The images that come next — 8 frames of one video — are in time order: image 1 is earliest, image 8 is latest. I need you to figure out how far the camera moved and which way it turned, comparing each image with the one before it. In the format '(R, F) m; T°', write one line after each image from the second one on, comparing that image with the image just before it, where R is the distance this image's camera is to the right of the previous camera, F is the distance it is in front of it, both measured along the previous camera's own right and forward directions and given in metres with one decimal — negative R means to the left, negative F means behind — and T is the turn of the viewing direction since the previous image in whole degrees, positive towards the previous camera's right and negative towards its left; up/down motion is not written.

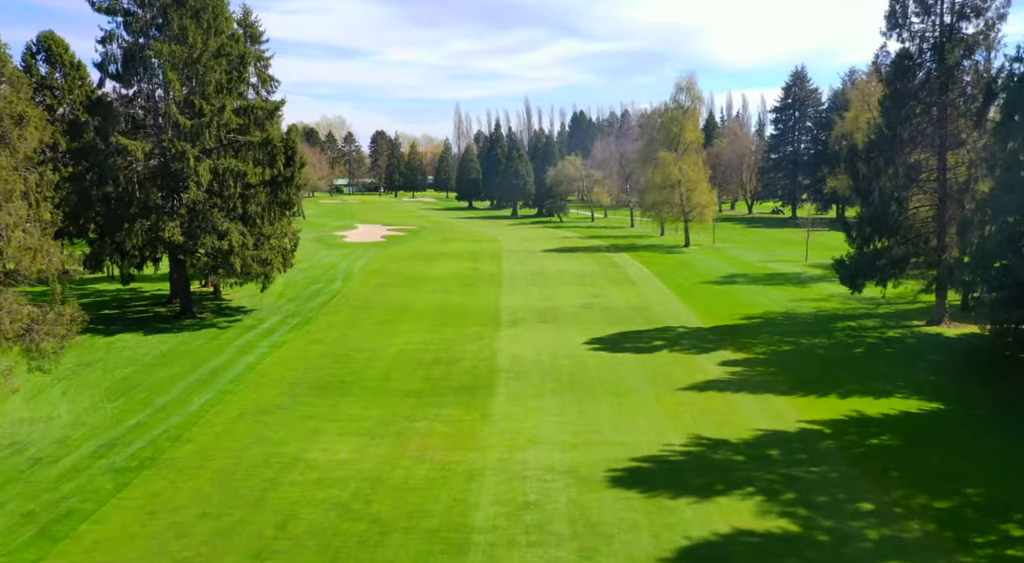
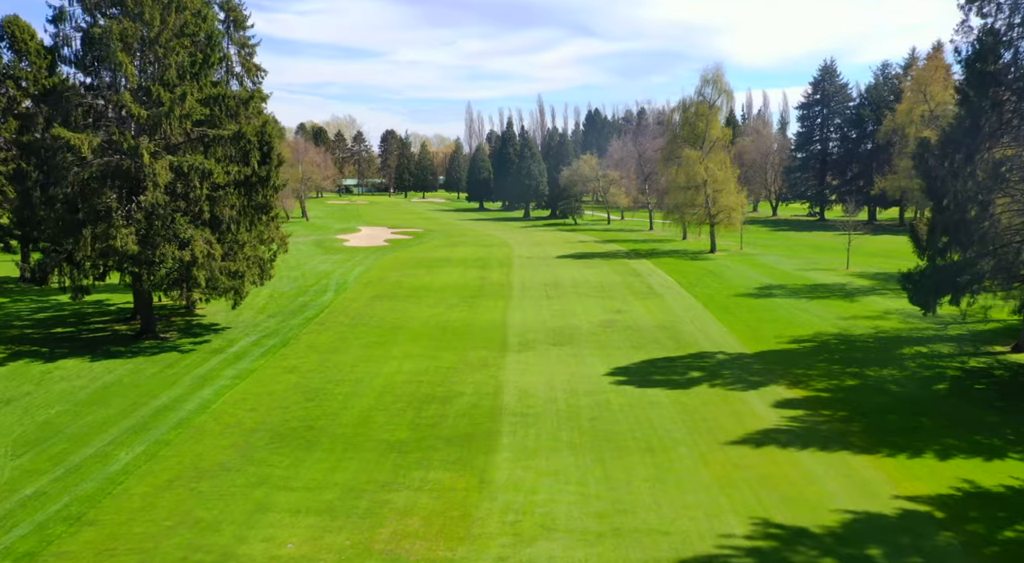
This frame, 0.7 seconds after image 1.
(+0.1, +3.6) m; -1°
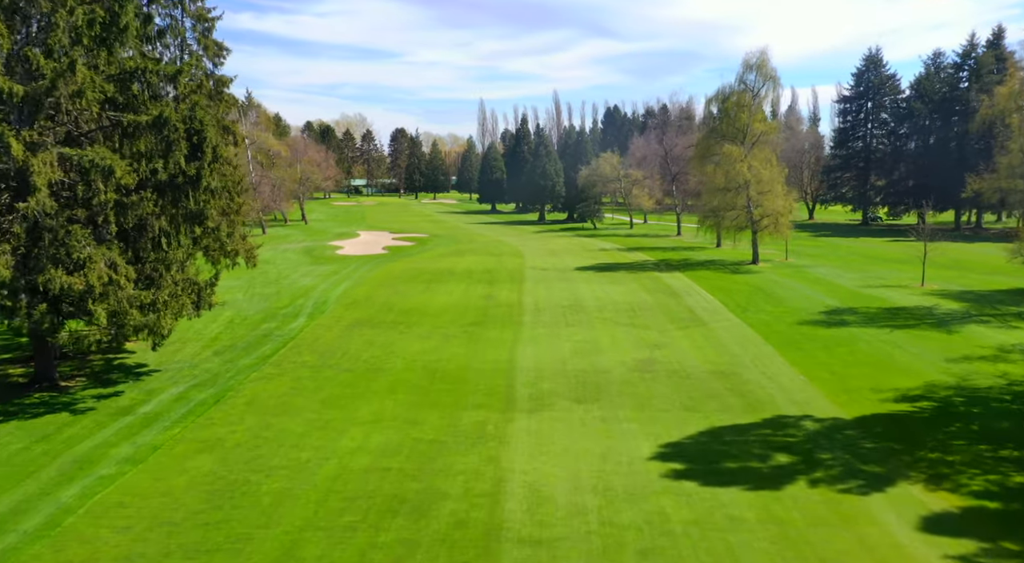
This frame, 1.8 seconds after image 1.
(+0.1, +5.6) m; -1°
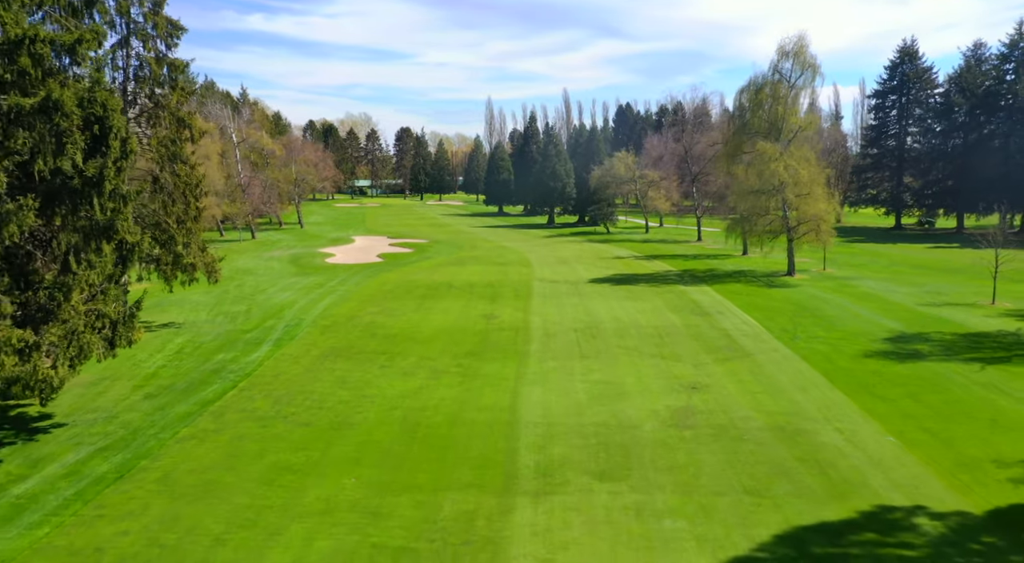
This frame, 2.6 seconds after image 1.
(+0.1, +4.2) m; -1°
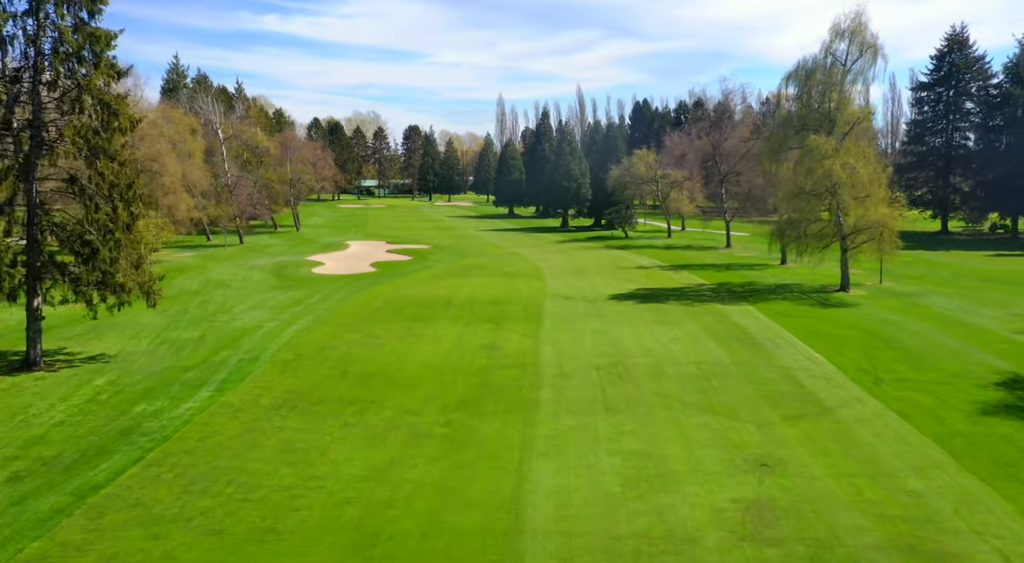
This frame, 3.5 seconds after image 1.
(+0.2, +4.8) m; -1°
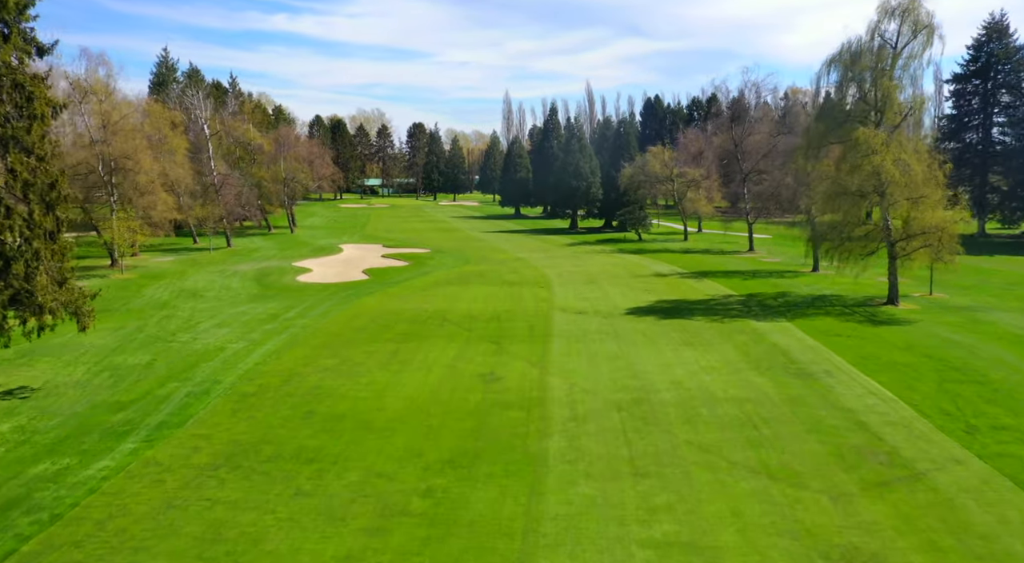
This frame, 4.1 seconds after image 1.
(+0.1, +3.5) m; -1°
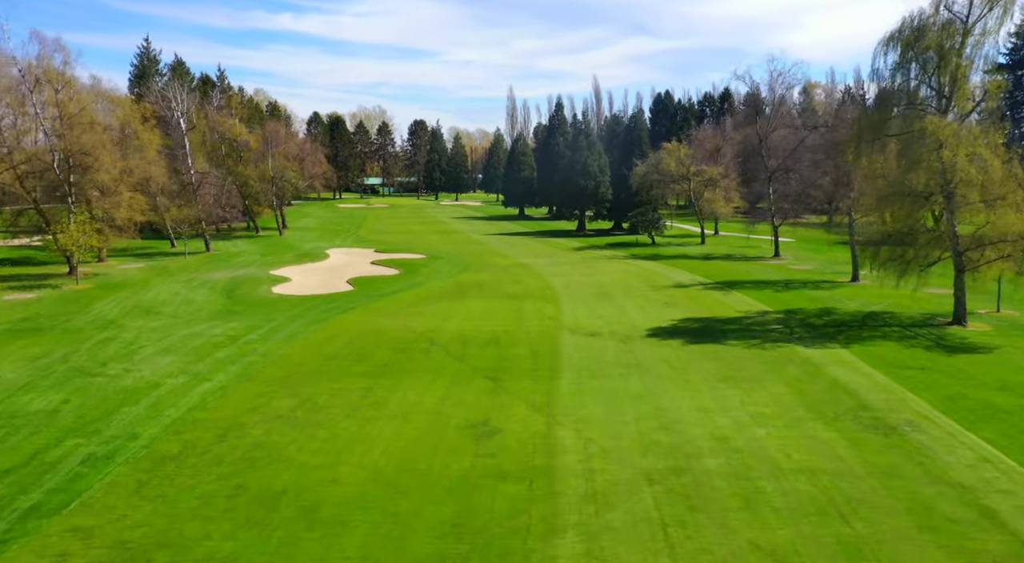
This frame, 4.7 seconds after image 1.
(+0.1, +3.9) m; 0°
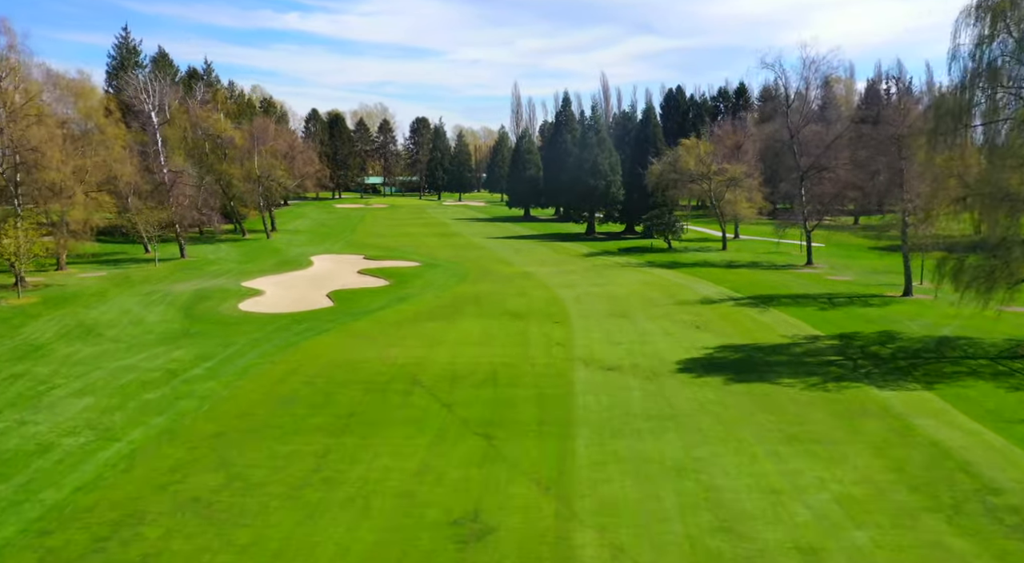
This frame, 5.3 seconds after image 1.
(+0.1, +4.1) m; 0°
